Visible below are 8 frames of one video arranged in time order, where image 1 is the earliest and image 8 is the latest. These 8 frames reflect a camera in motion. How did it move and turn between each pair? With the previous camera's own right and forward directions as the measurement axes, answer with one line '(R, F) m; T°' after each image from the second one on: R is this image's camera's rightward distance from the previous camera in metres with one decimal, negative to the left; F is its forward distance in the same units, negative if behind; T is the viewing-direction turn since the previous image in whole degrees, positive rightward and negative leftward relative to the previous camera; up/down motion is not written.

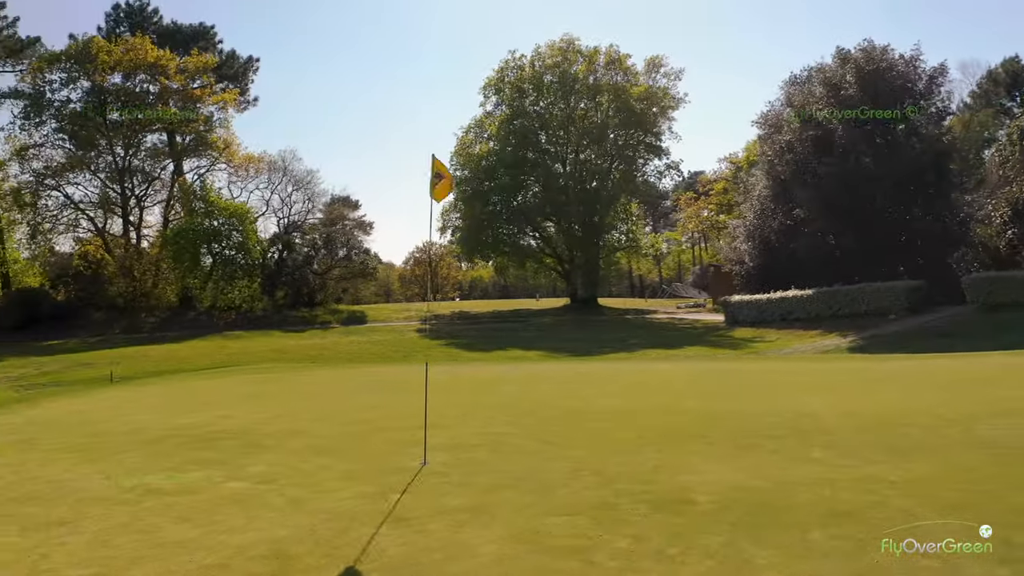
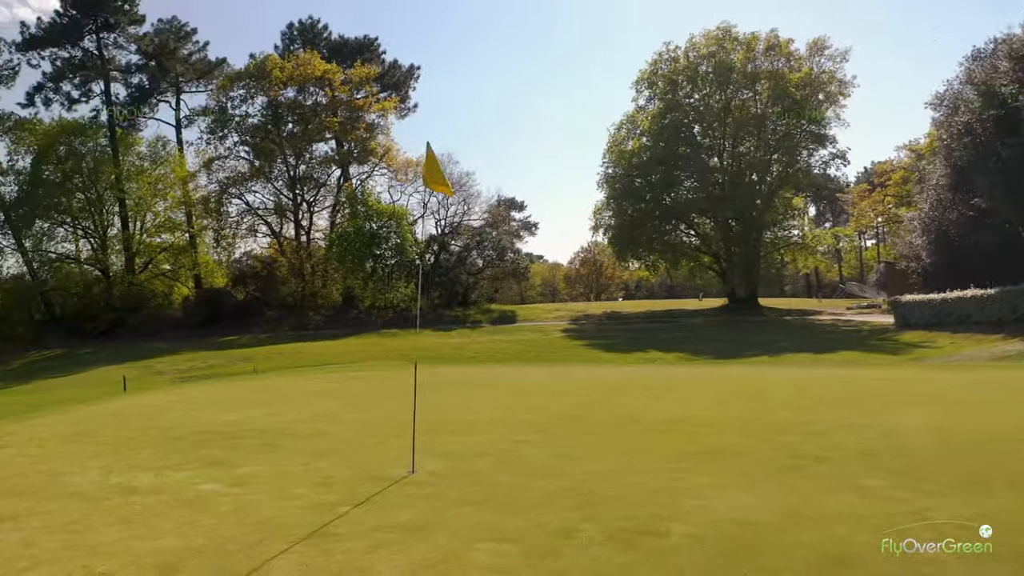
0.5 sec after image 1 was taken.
(+1.0, +0.6) m; -12°
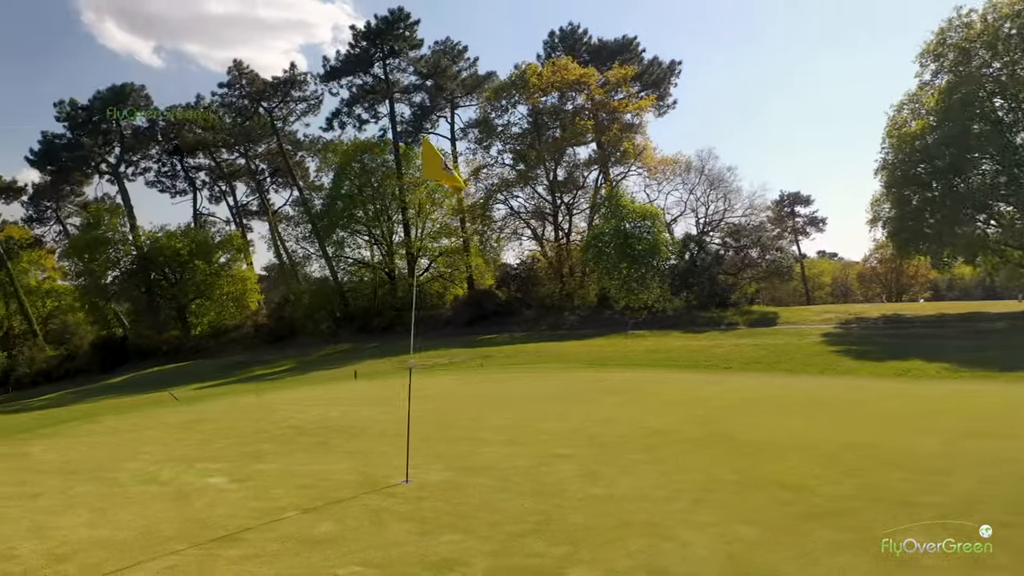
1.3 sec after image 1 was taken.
(+1.6, +0.7) m; -20°
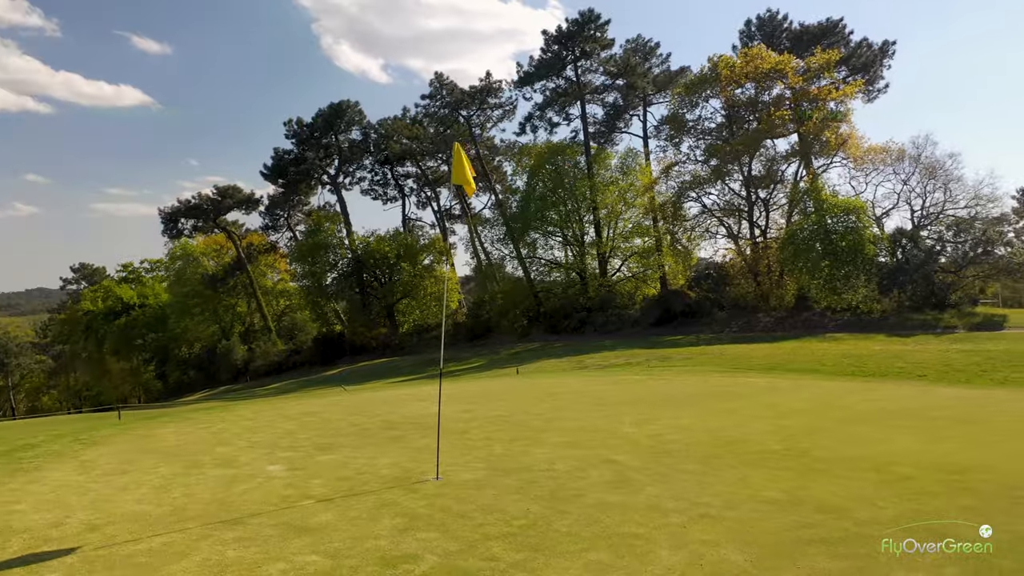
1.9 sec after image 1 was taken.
(+1.0, +0.1) m; -15°
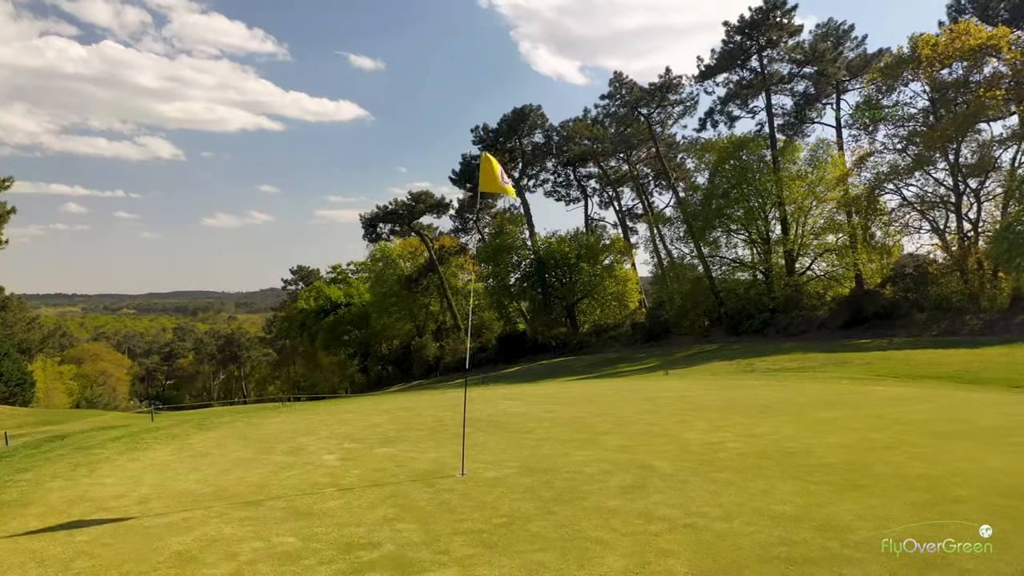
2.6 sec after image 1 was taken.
(+1.0, 0.0) m; -14°
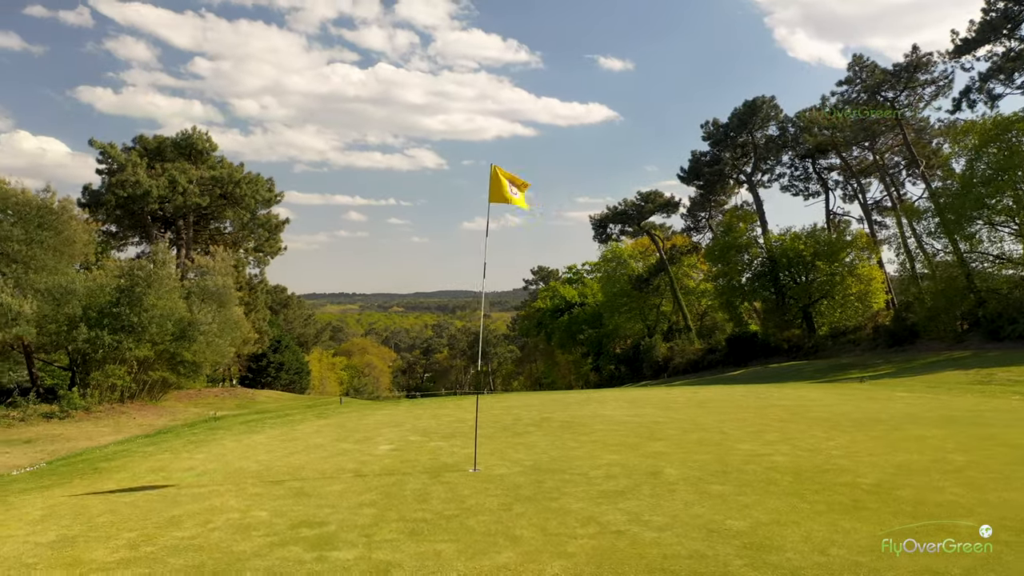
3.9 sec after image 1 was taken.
(+1.5, 0.0) m; -17°
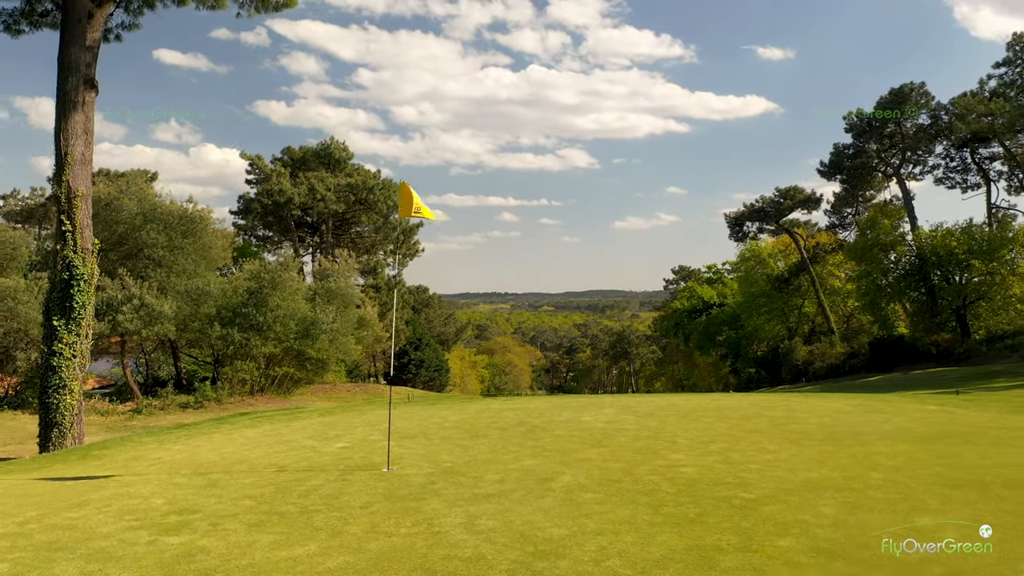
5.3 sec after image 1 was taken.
(+1.6, -0.1) m; -10°
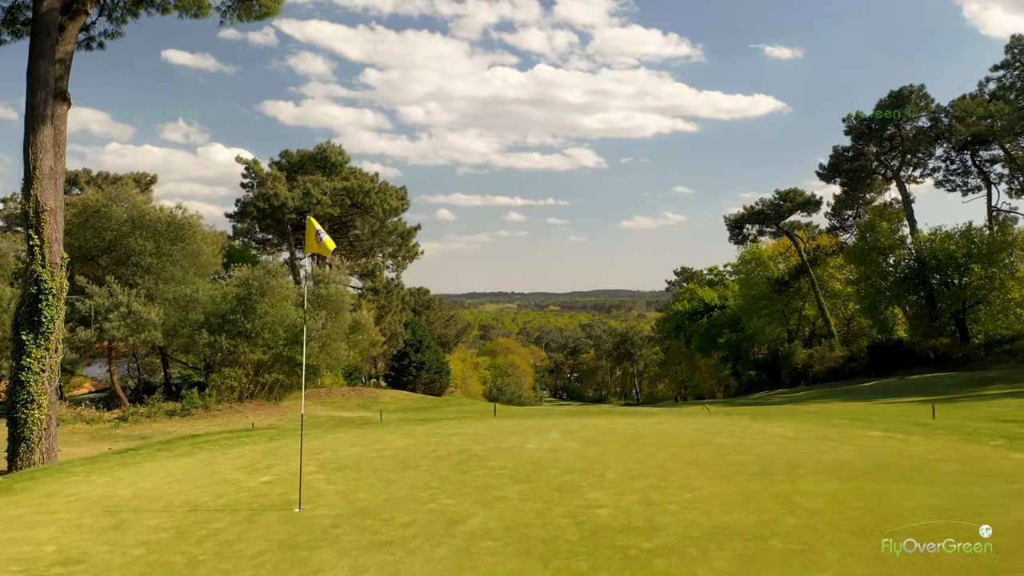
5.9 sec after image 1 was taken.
(+0.6, +0.1) m; 0°
